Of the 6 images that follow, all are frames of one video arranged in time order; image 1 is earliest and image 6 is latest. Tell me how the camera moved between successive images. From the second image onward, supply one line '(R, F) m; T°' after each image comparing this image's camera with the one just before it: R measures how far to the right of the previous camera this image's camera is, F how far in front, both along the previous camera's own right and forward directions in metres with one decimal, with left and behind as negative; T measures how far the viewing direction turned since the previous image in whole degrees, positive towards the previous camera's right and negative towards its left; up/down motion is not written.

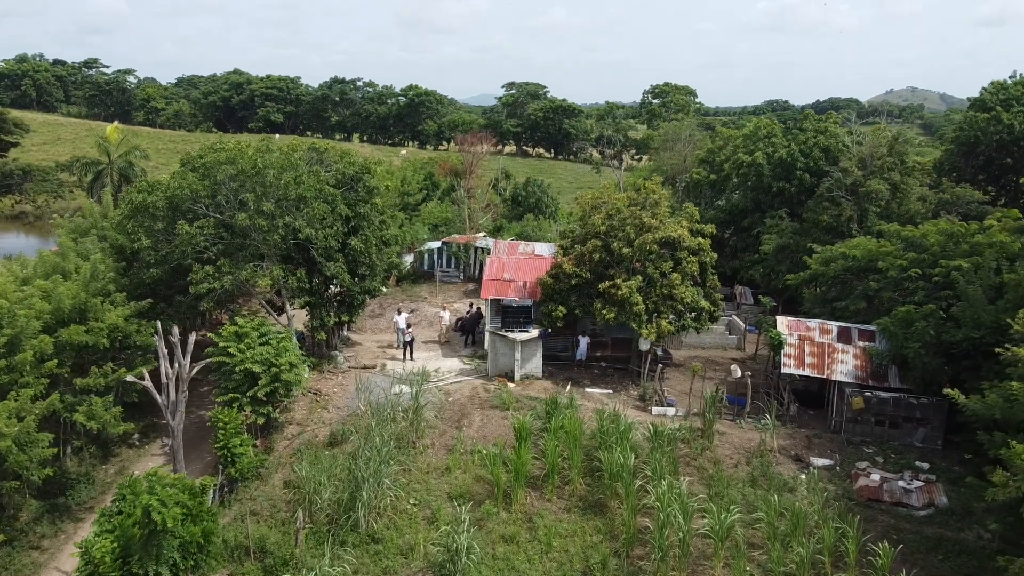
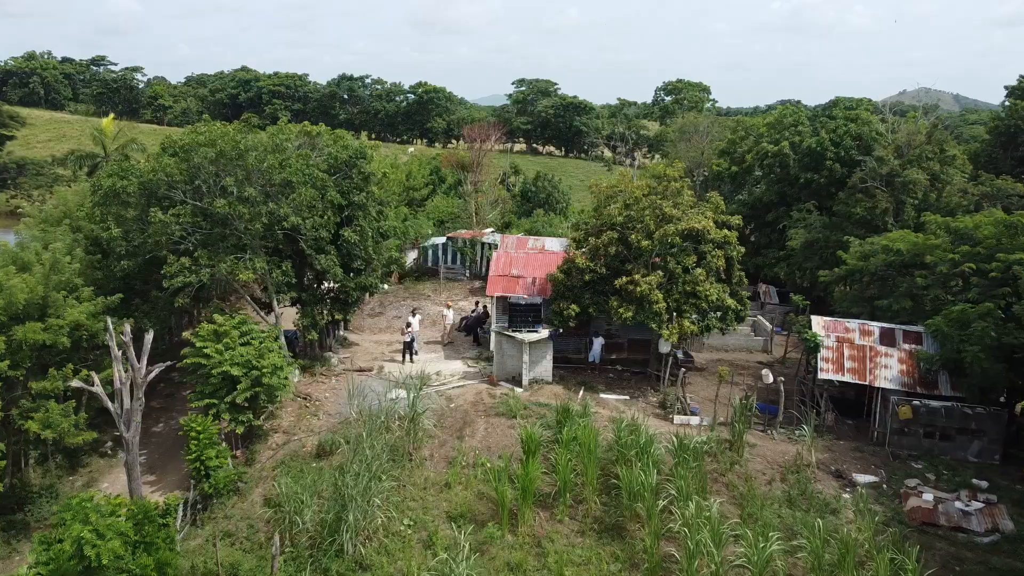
(0.0, +1.3) m; -1°
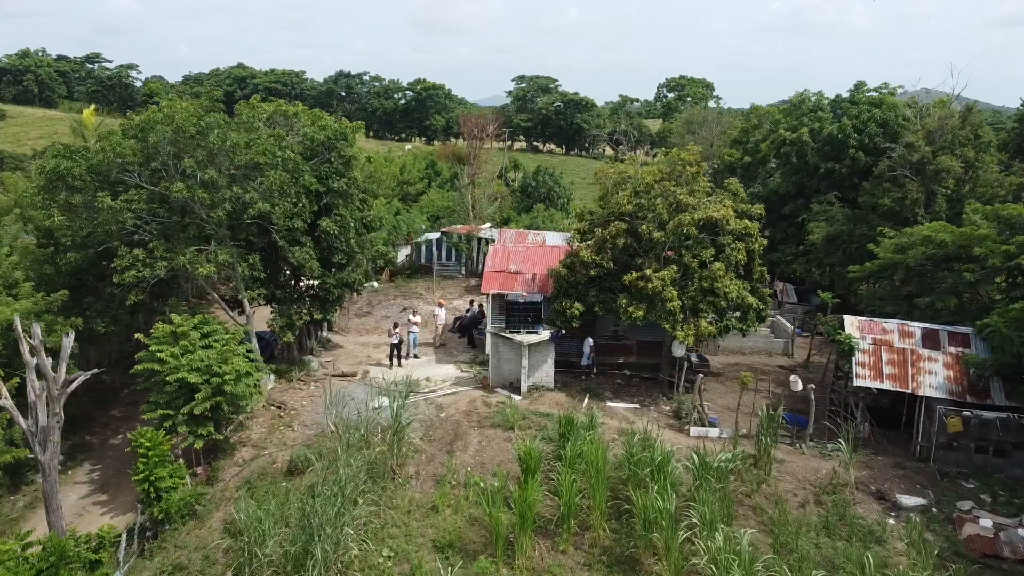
(+0.1, +1.4) m; 0°
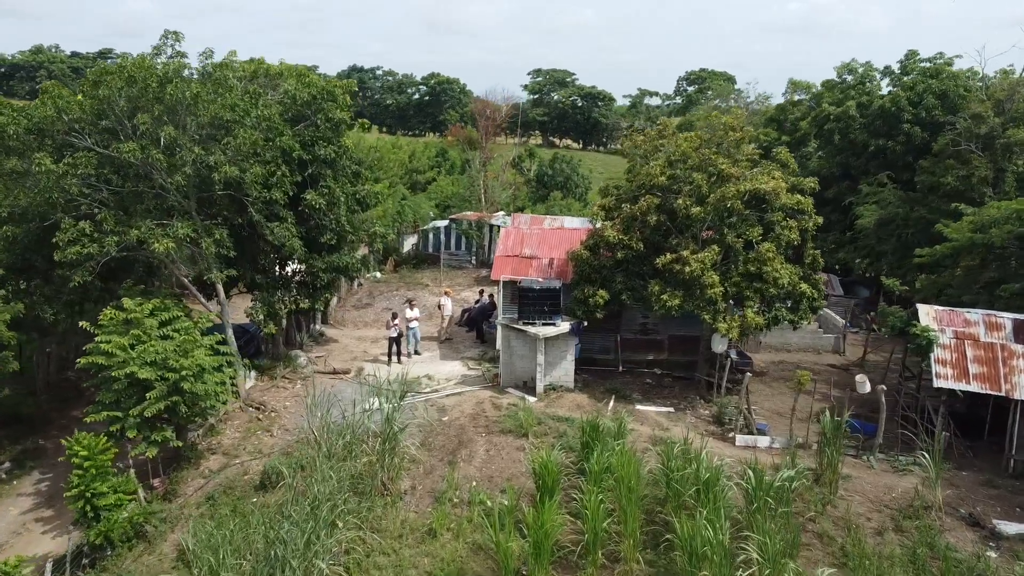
(0.0, +1.8) m; -1°
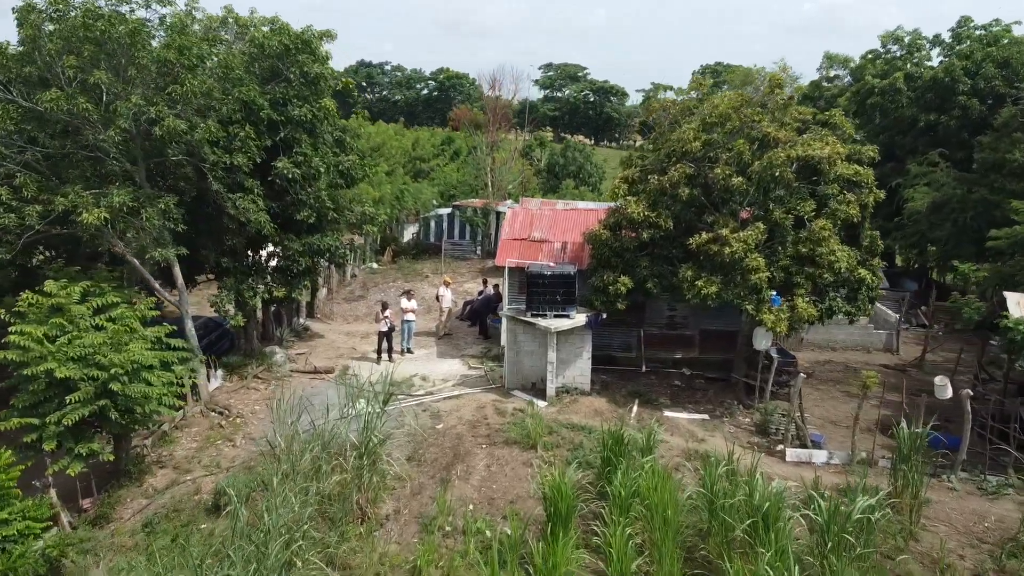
(0.0, +1.7) m; -1°
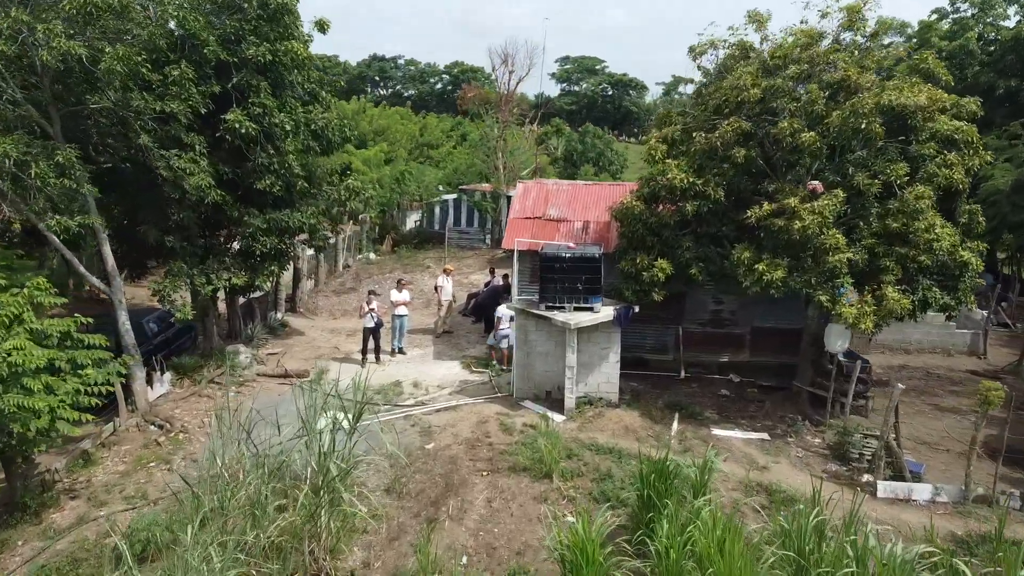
(+0.1, +1.9) m; -1°
